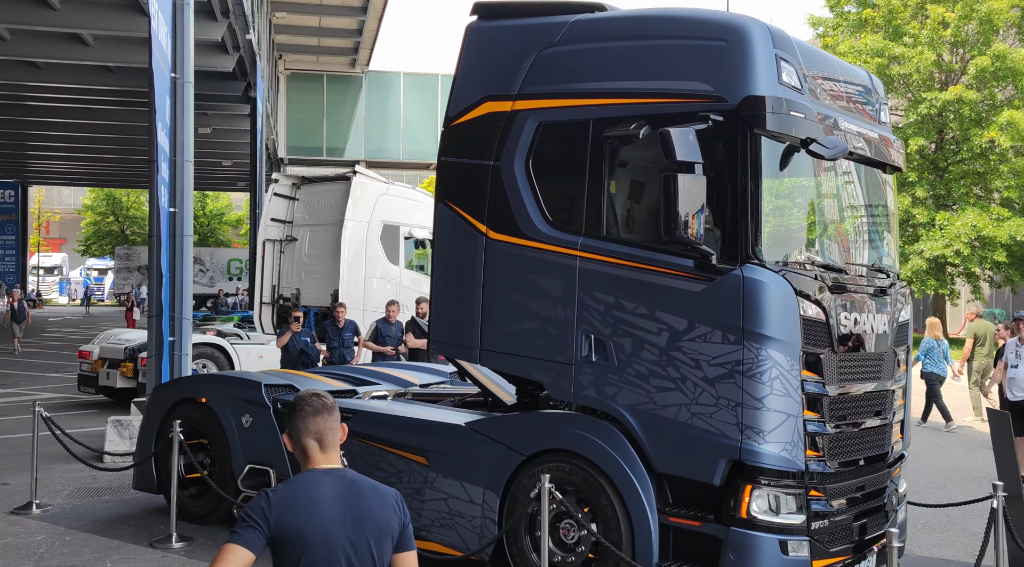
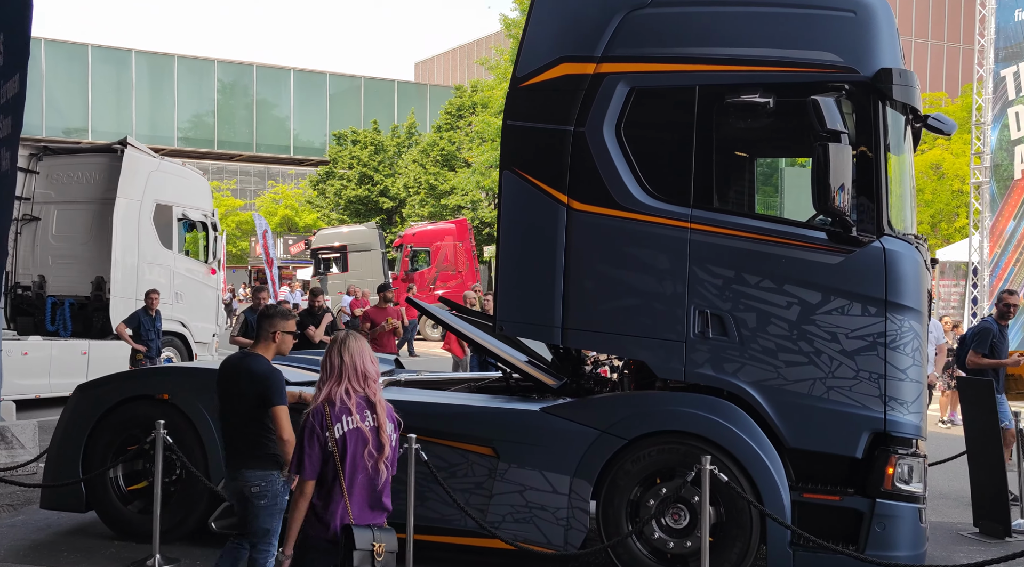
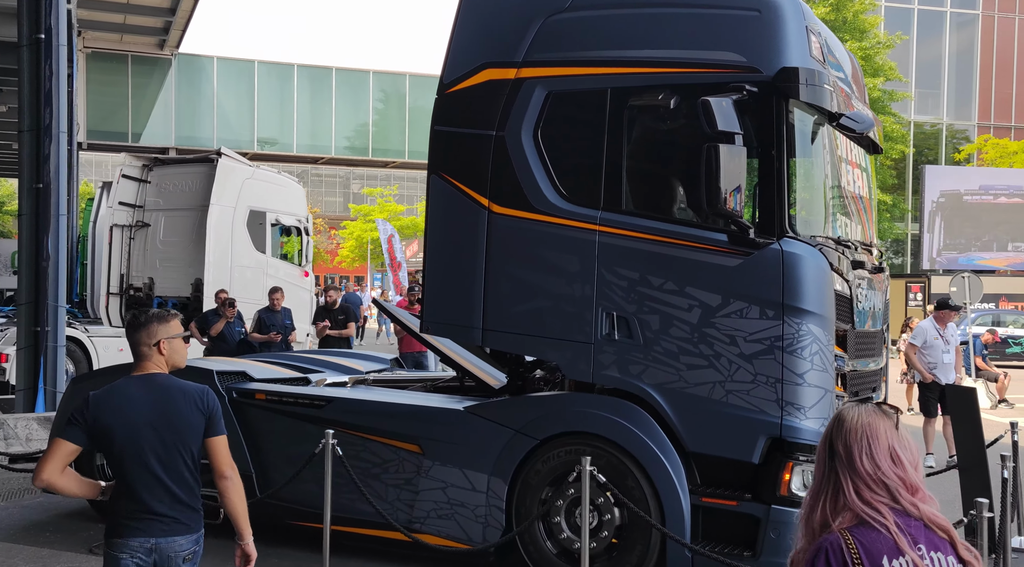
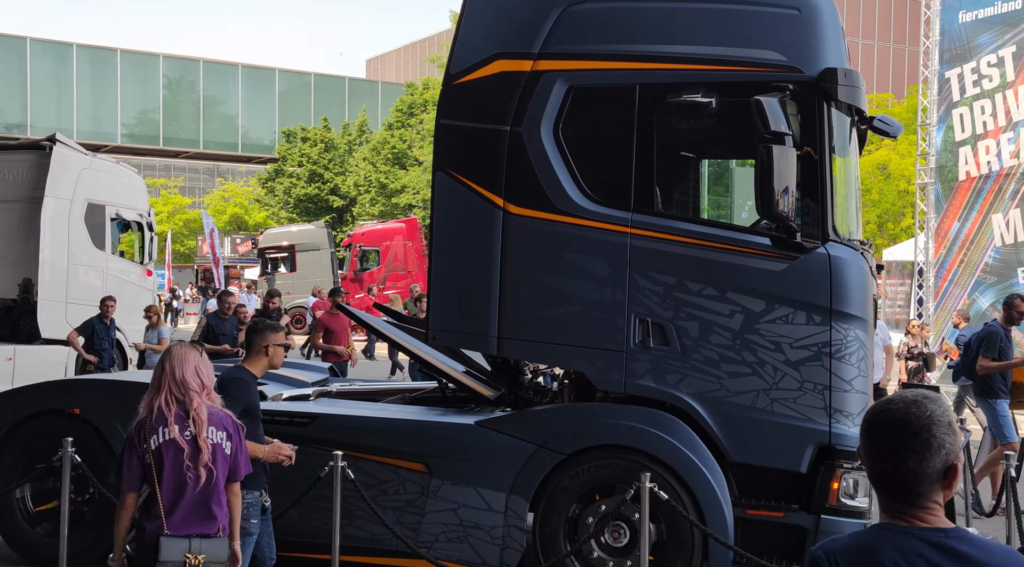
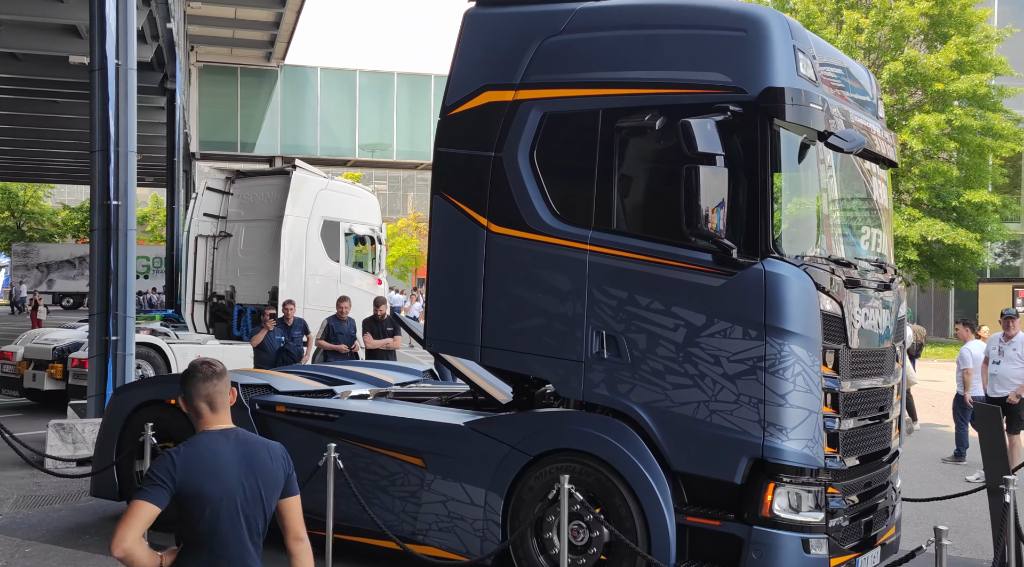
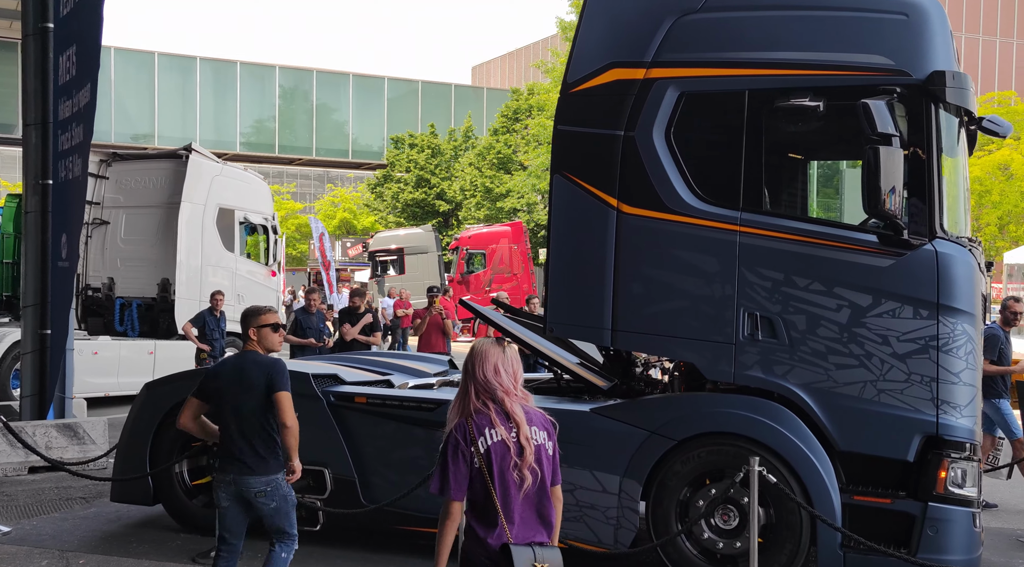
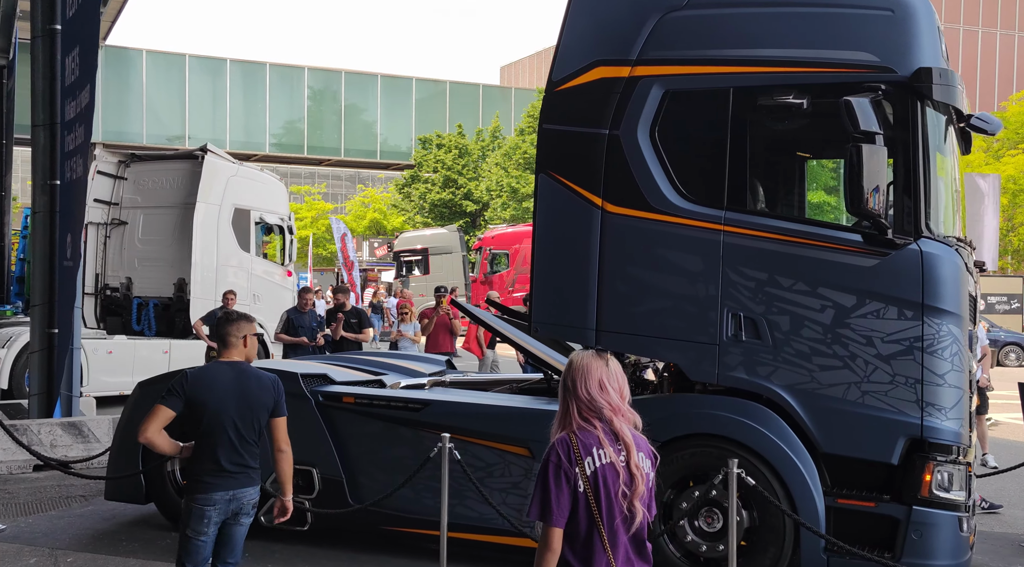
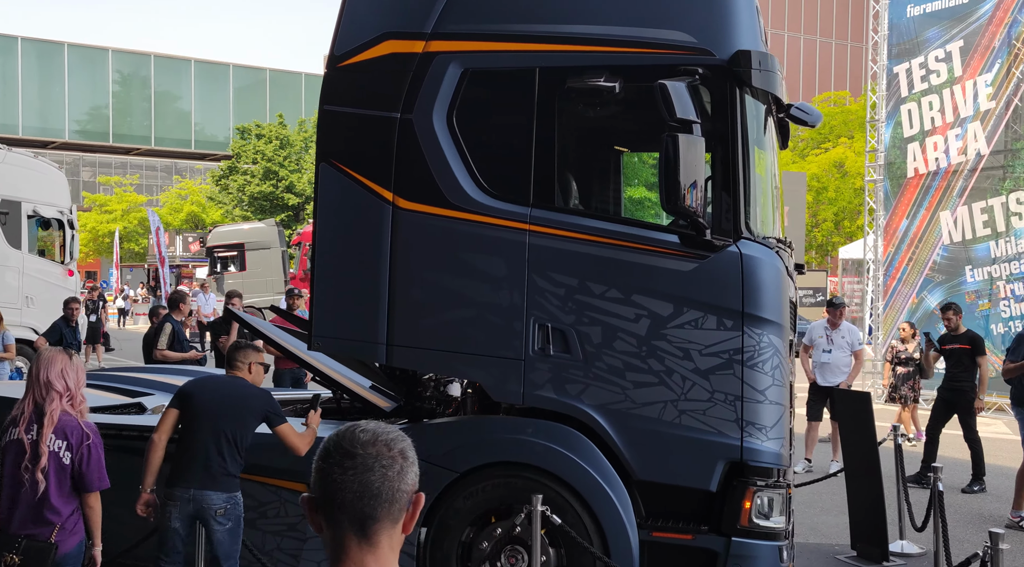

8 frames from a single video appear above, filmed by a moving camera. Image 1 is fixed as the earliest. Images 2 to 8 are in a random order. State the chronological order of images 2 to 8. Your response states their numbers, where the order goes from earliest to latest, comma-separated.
5, 3, 7, 6, 2, 4, 8
